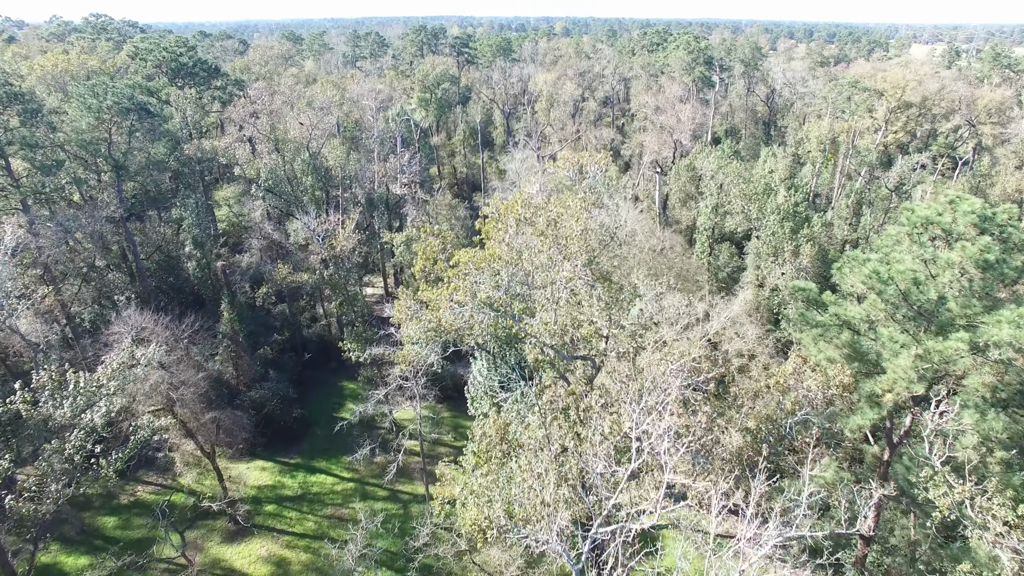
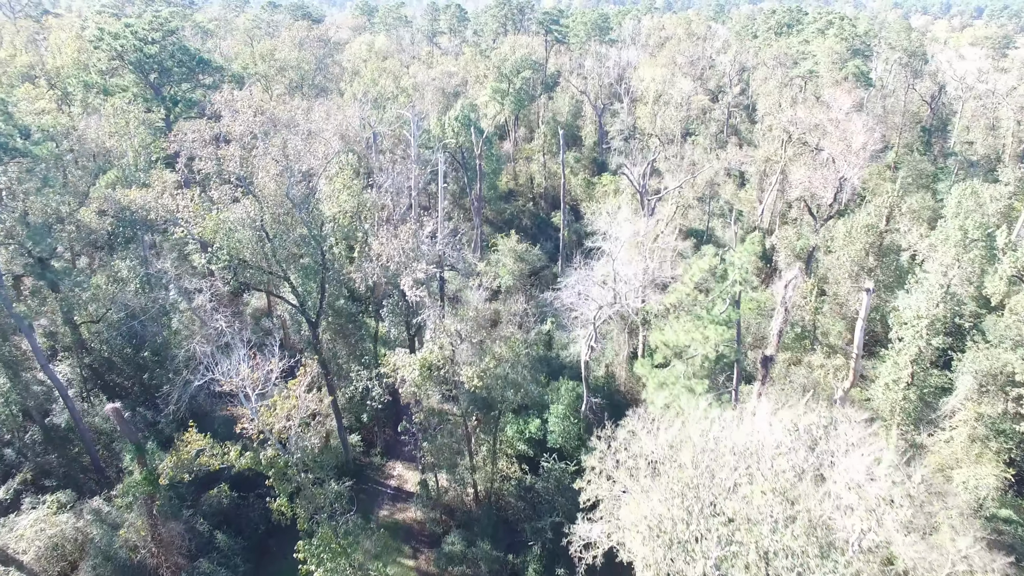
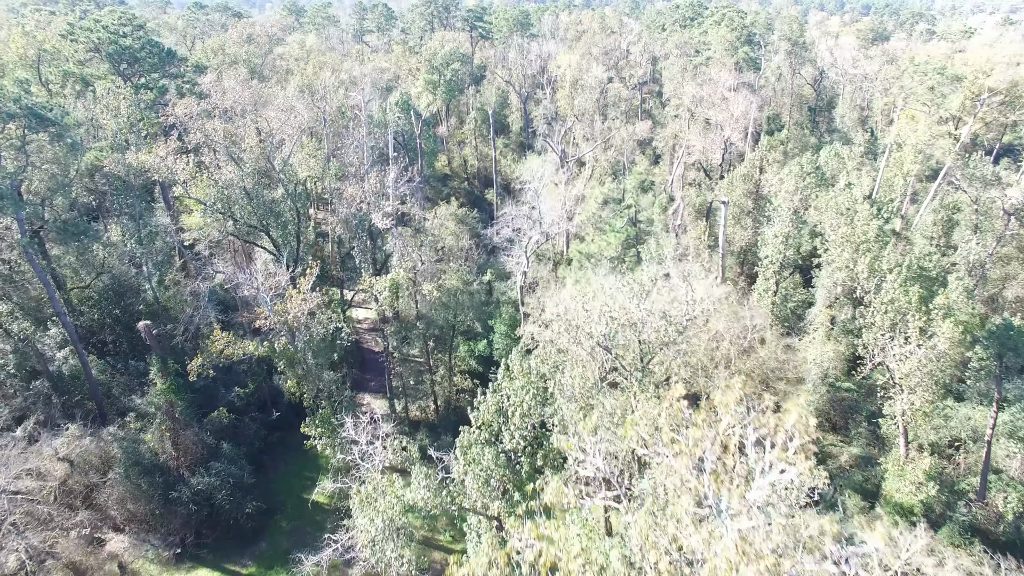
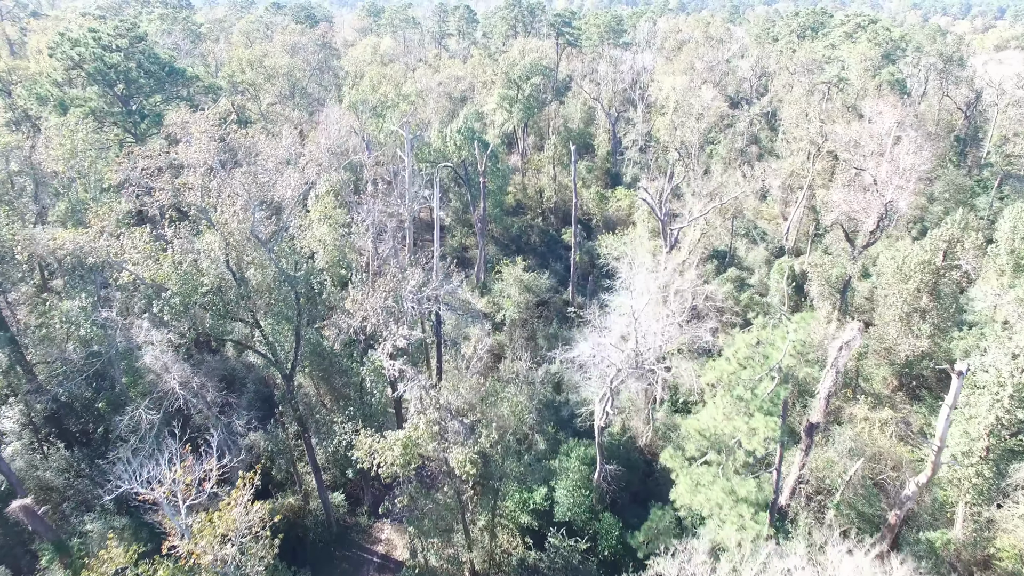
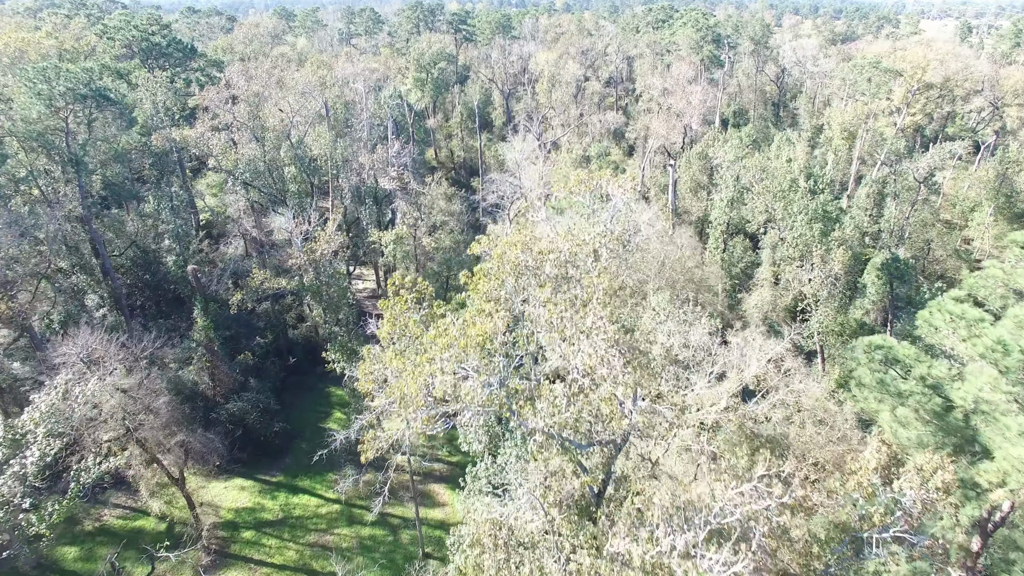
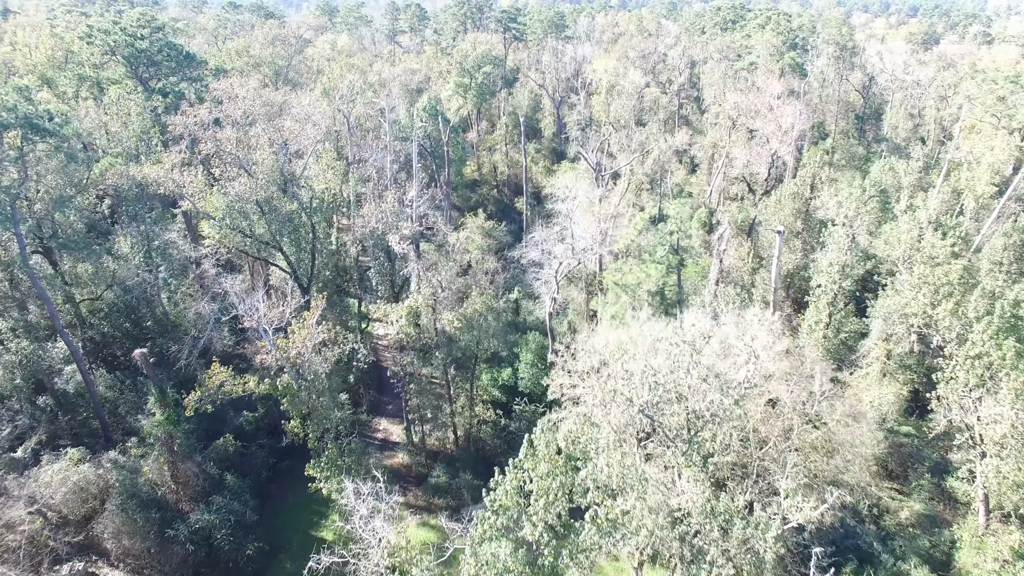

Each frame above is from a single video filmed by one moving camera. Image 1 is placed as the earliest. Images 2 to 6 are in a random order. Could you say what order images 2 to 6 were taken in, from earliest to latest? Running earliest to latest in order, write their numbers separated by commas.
5, 3, 6, 2, 4
